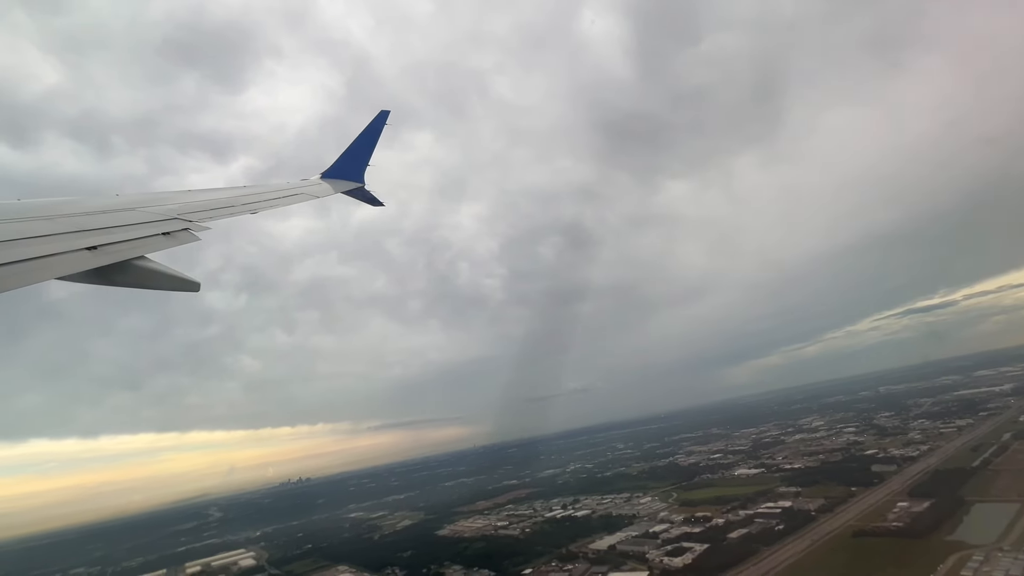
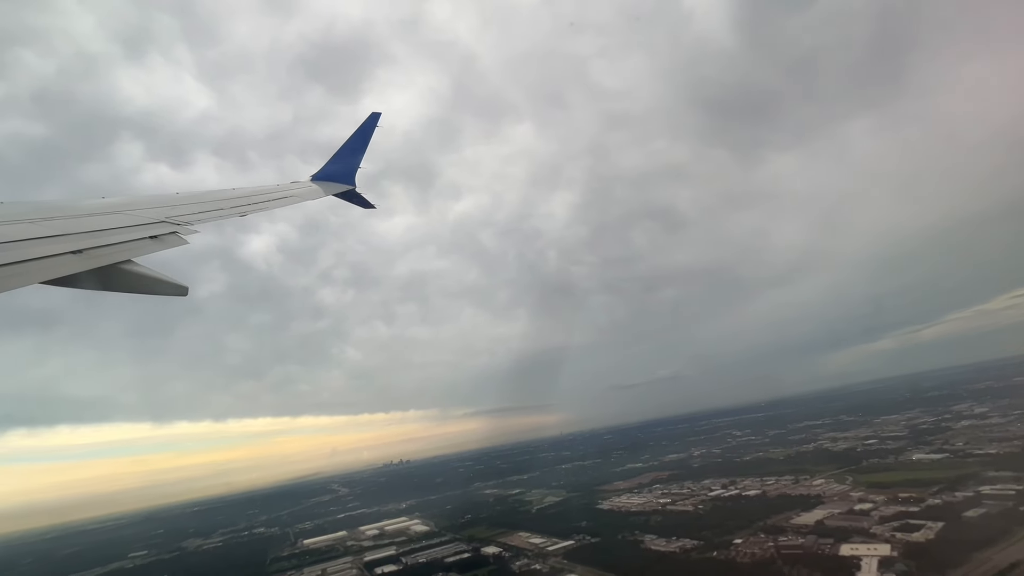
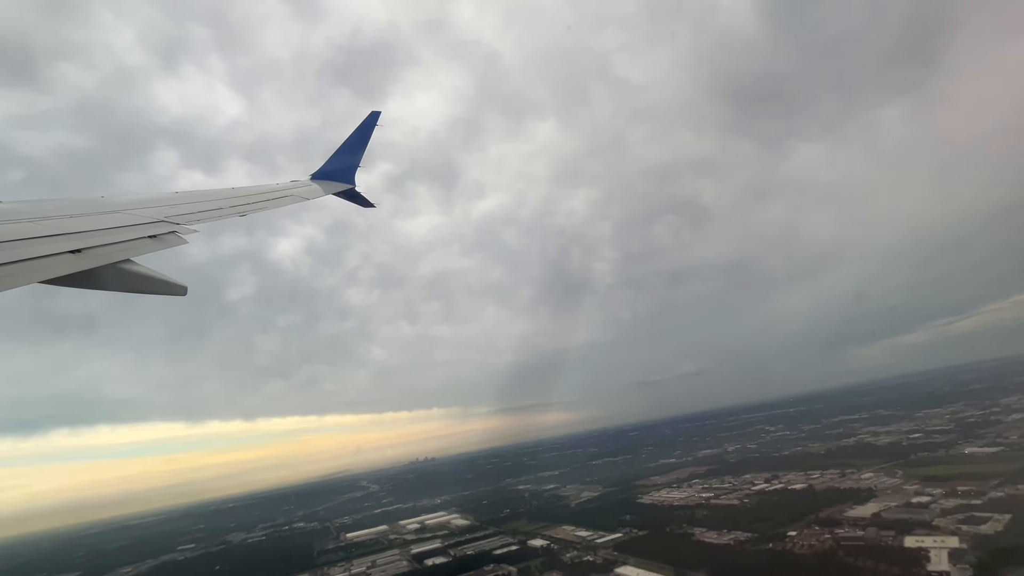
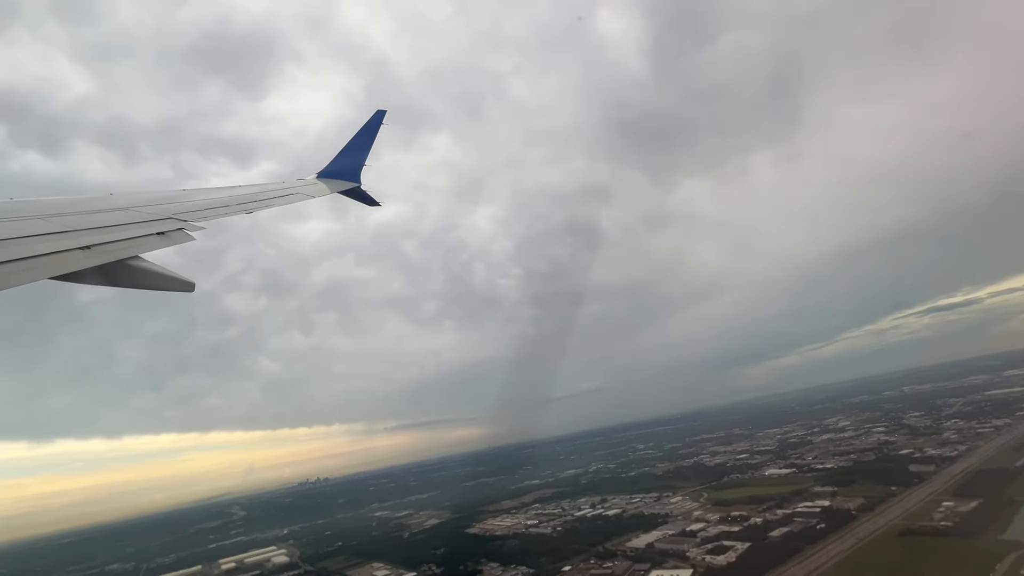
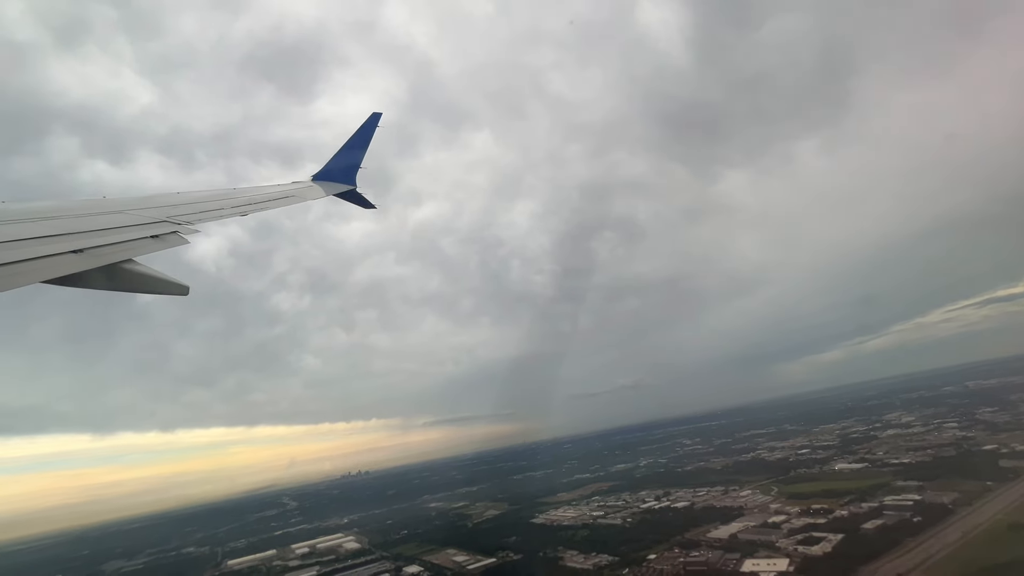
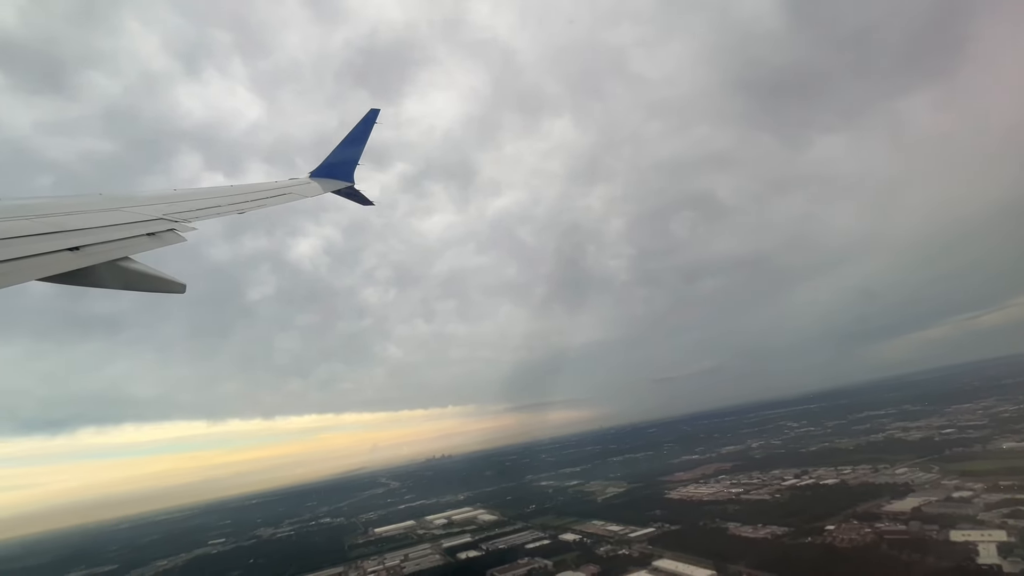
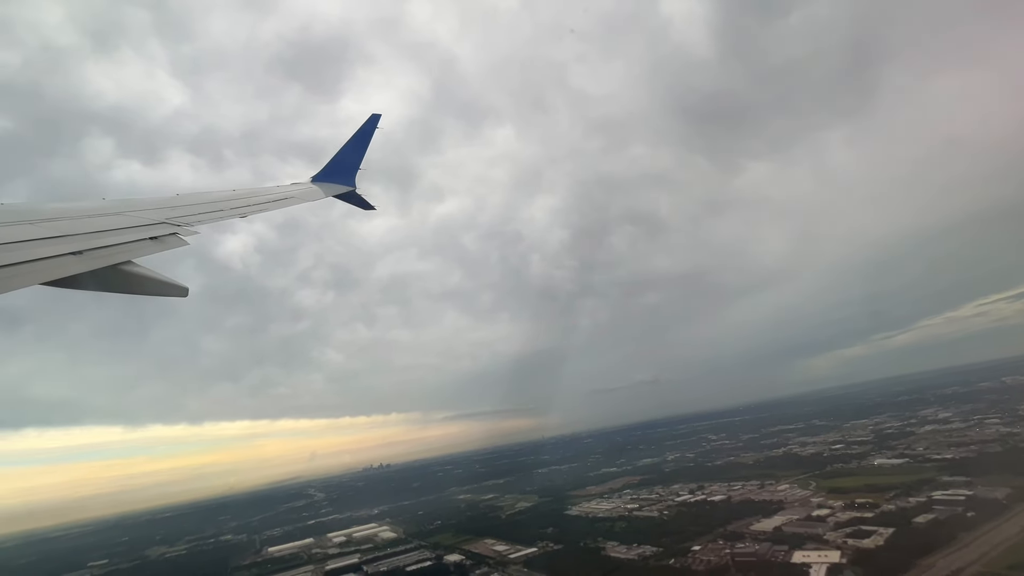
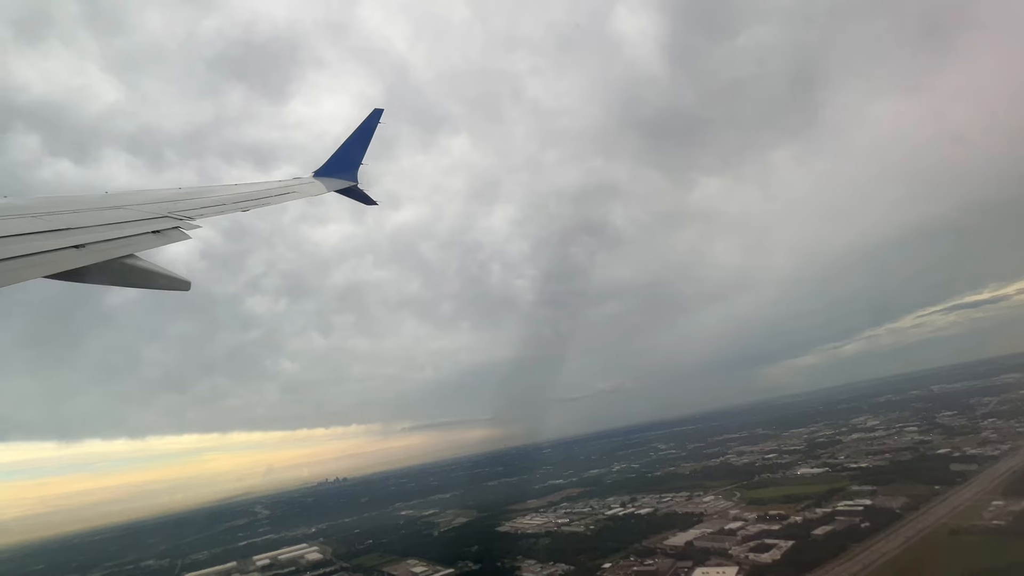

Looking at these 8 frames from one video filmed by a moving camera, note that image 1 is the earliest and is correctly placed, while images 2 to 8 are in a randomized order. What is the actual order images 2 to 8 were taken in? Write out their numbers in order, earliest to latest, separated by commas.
4, 8, 5, 7, 2, 3, 6
